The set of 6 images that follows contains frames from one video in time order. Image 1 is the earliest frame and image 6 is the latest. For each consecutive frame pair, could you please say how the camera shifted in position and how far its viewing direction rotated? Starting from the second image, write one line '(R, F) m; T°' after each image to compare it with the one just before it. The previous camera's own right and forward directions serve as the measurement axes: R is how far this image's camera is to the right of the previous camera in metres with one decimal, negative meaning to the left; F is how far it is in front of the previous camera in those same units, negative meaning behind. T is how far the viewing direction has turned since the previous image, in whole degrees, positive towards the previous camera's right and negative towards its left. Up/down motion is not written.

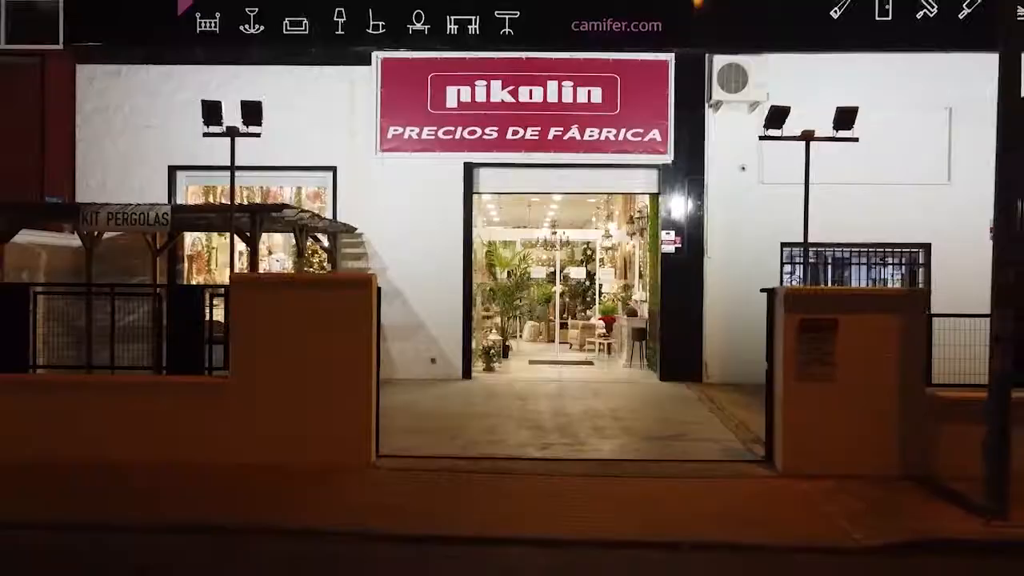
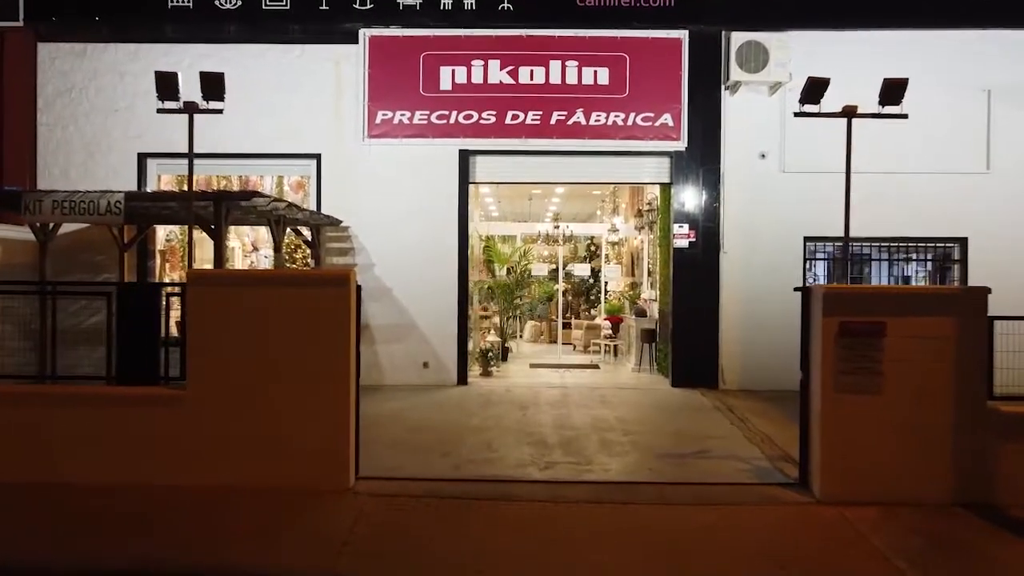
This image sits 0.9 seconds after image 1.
(0.0, +0.8) m; 0°
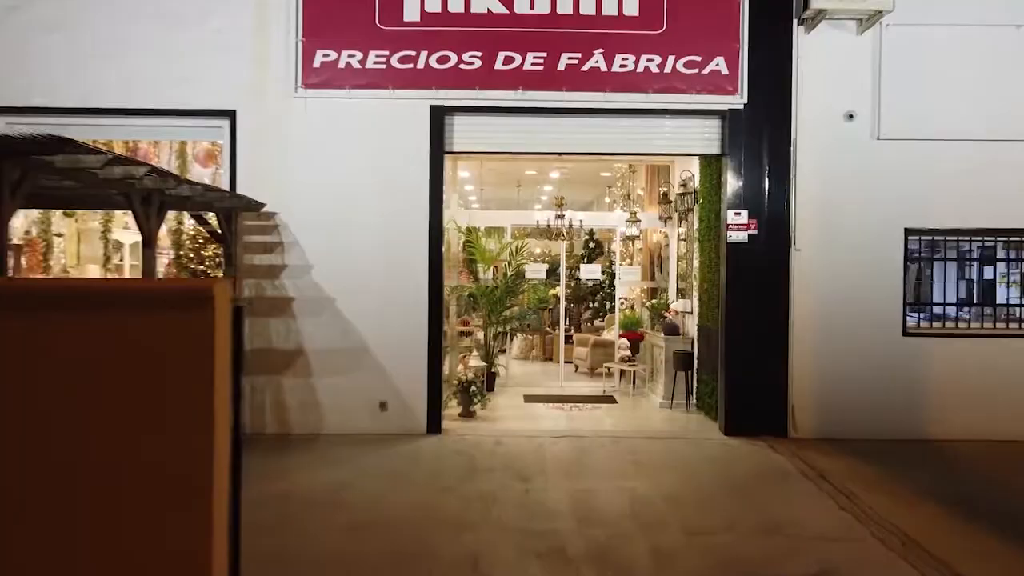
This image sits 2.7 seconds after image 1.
(-0.1, +2.5) m; +2°
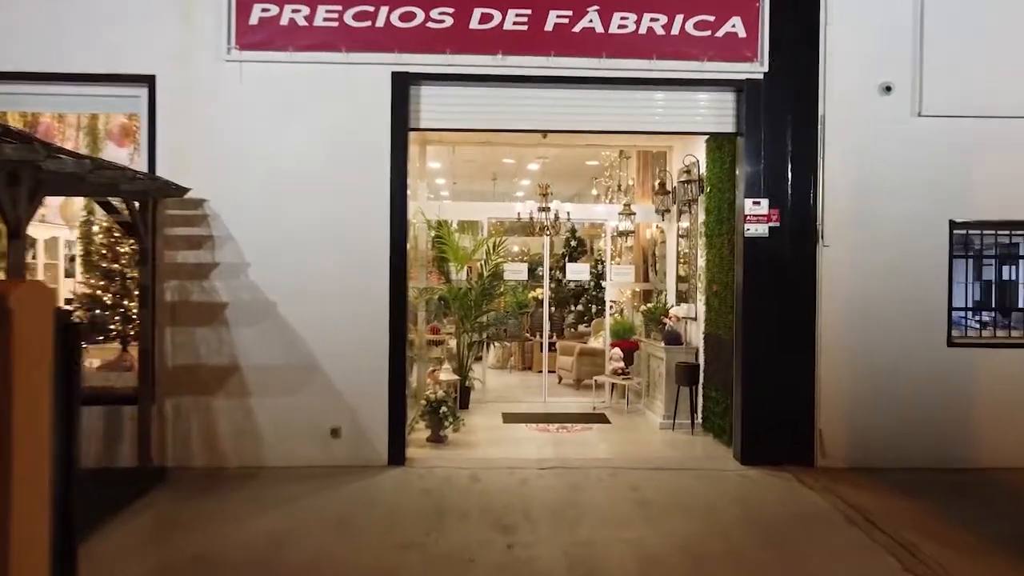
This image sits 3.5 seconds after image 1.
(0.0, +1.1) m; +2°
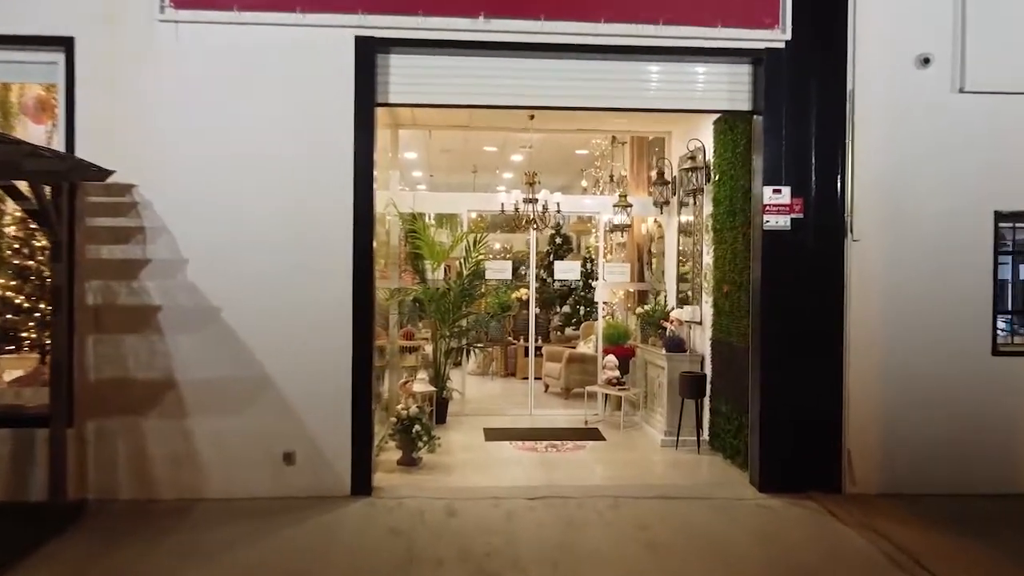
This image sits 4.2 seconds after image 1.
(0.0, +0.8) m; +1°
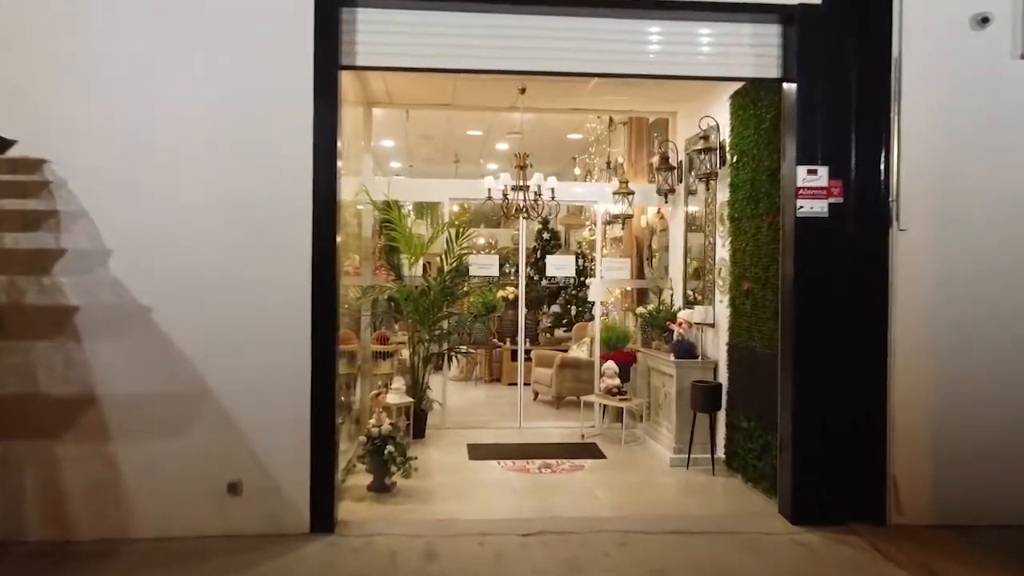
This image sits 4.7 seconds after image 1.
(0.0, +0.7) m; +1°
